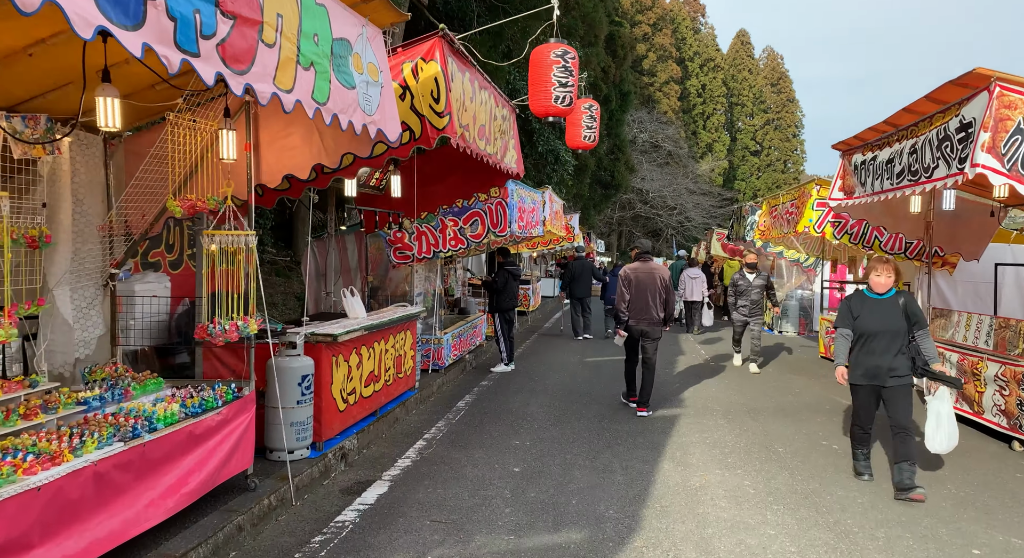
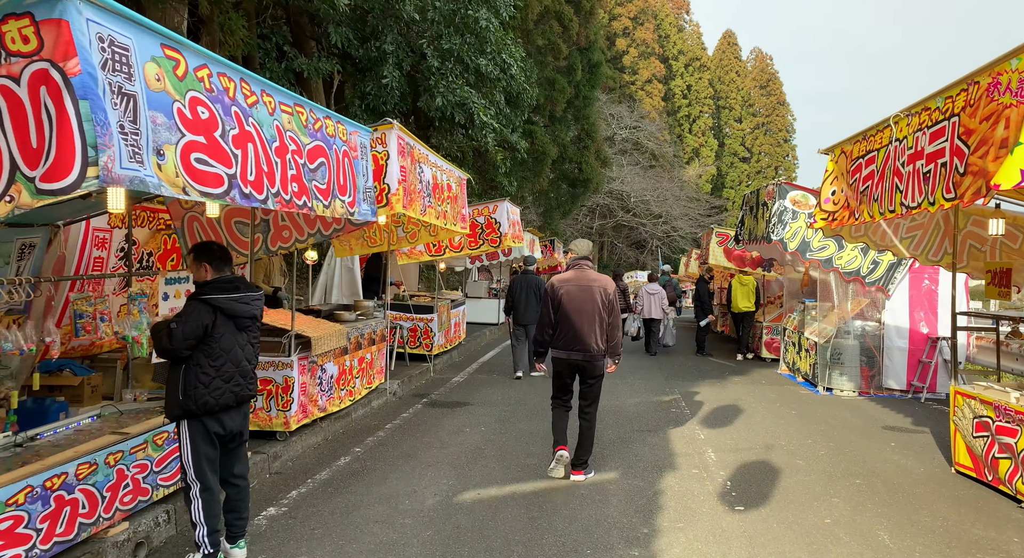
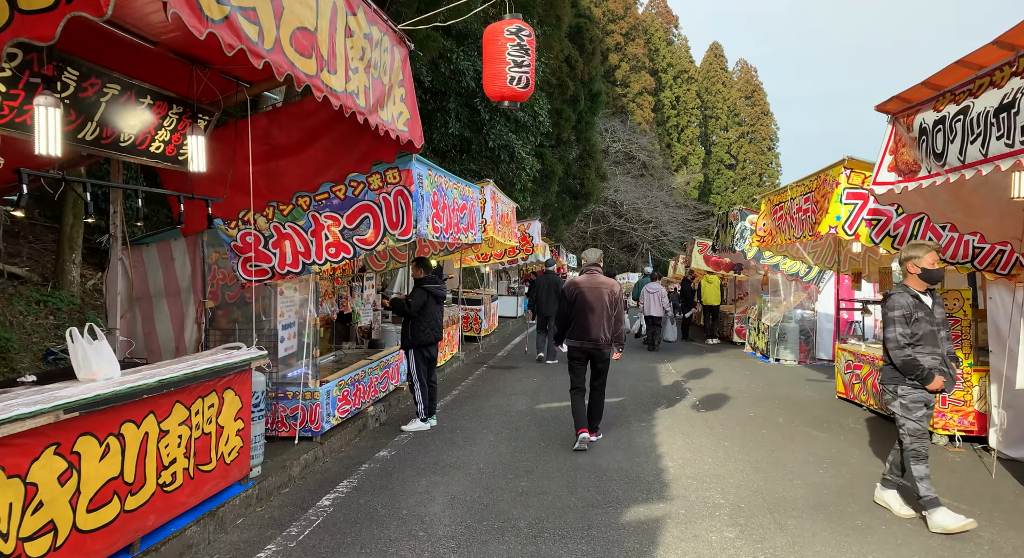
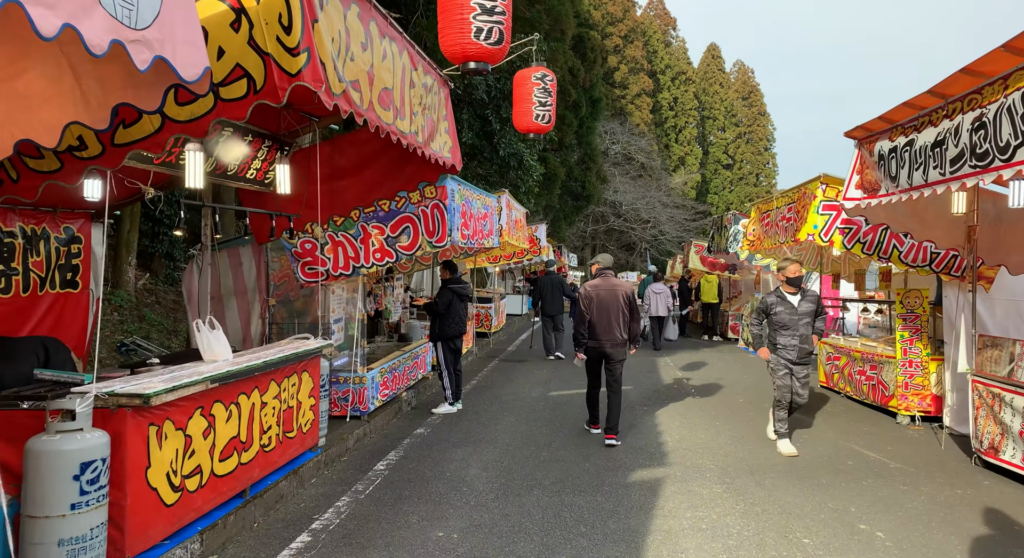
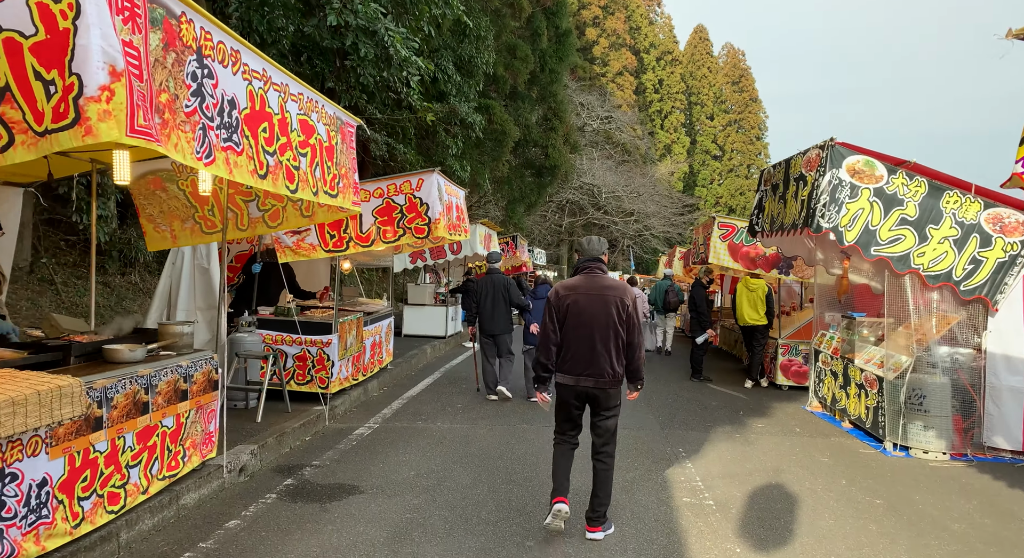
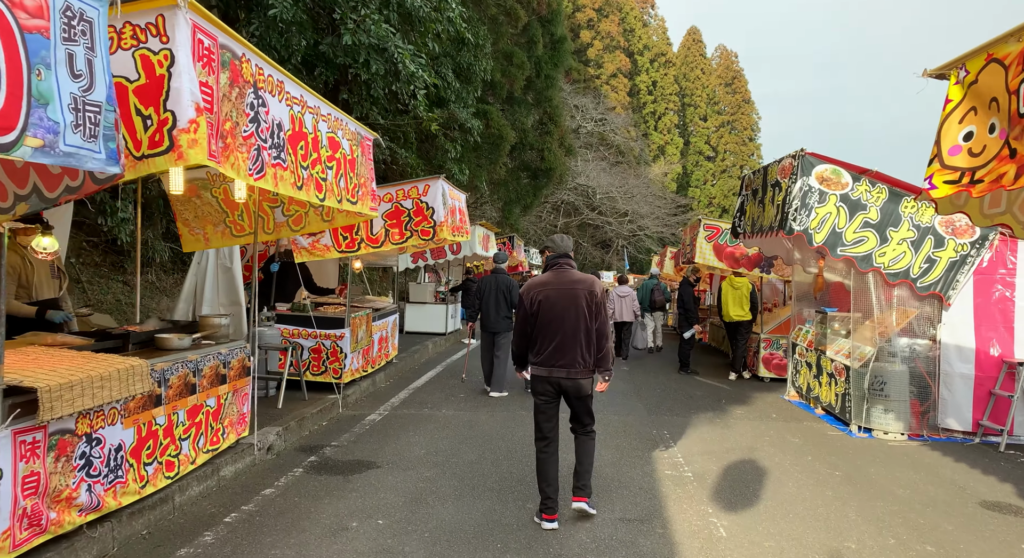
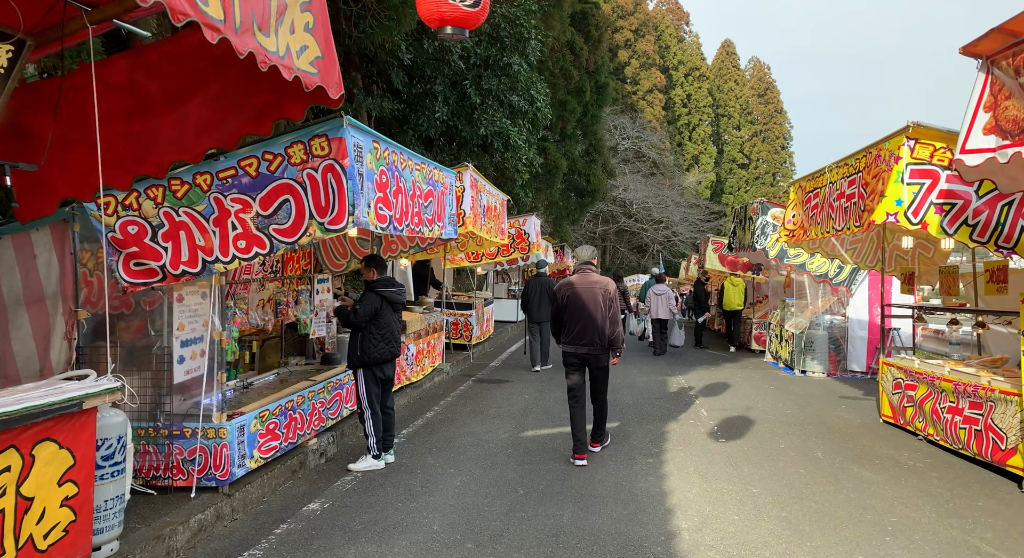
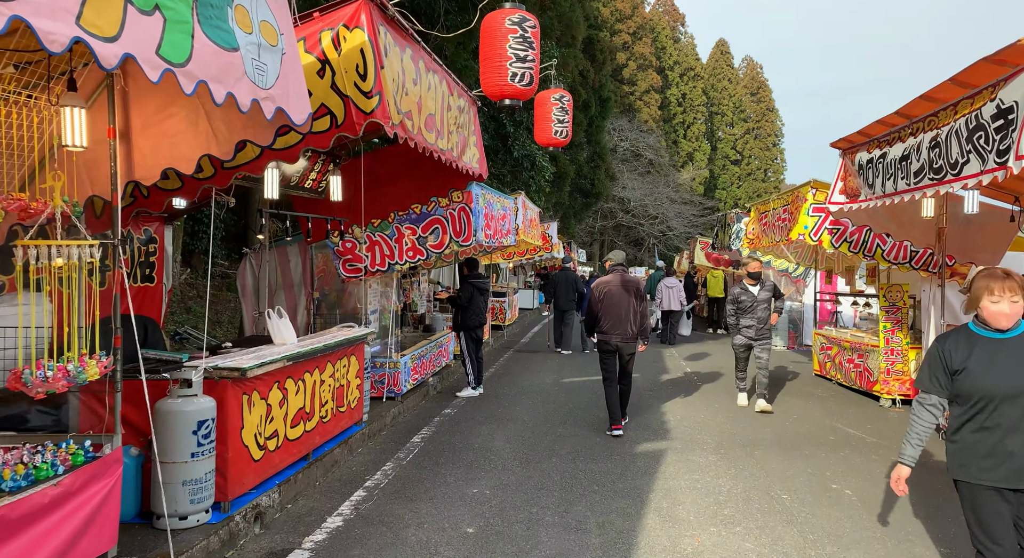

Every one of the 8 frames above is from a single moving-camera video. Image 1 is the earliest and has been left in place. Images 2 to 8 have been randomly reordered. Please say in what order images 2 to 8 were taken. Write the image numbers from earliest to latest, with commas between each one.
8, 4, 3, 7, 2, 6, 5
